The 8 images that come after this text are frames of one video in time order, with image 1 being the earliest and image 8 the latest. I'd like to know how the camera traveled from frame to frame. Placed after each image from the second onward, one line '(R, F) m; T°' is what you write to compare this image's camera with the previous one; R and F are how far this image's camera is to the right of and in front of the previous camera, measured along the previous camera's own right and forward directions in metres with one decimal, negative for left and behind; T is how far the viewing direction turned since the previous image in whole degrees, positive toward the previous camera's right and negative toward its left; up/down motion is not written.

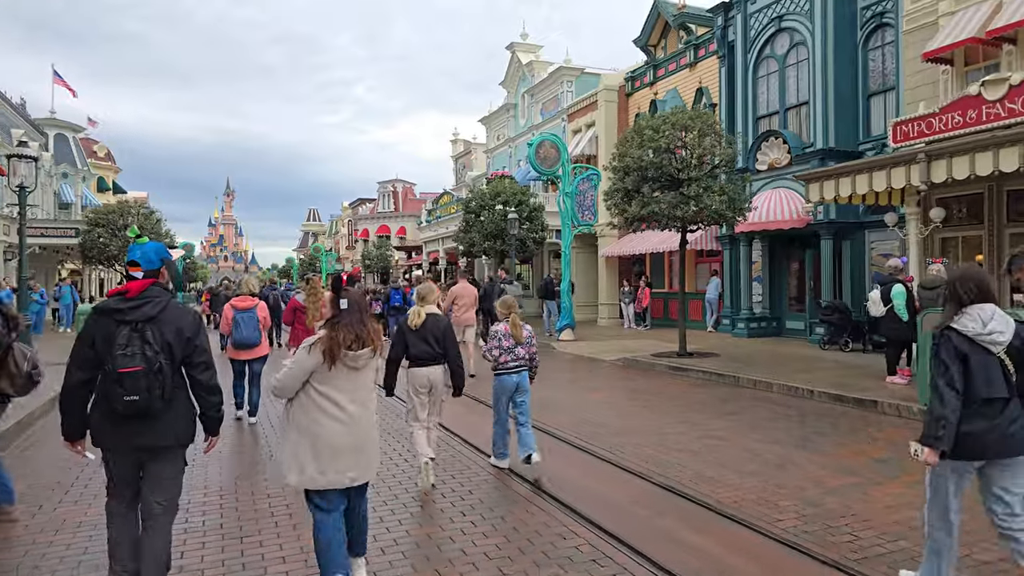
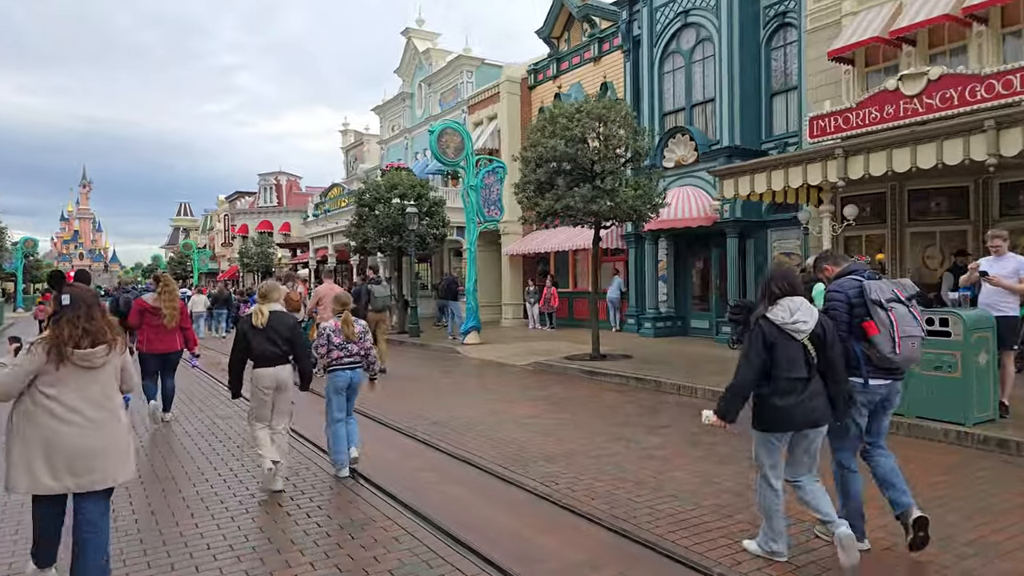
(-0.2, +0.7) m; +8°
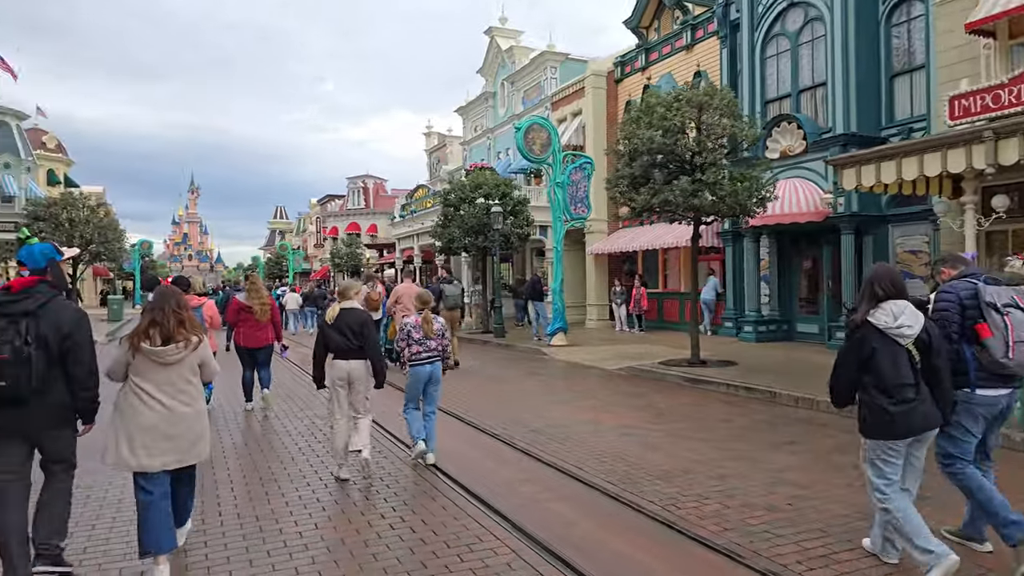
(-0.2, +0.5) m; -6°
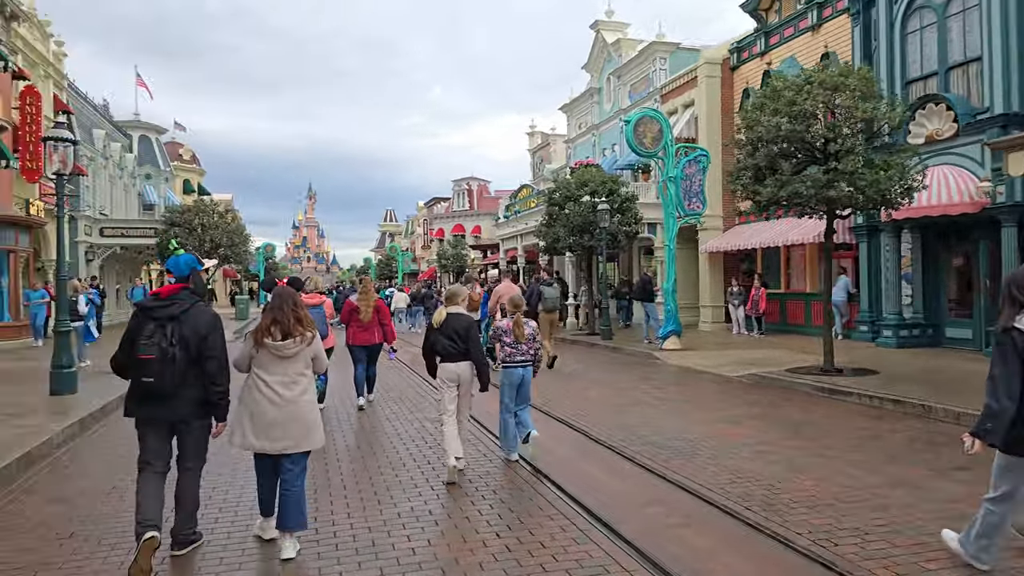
(-0.1, +0.5) m; -8°
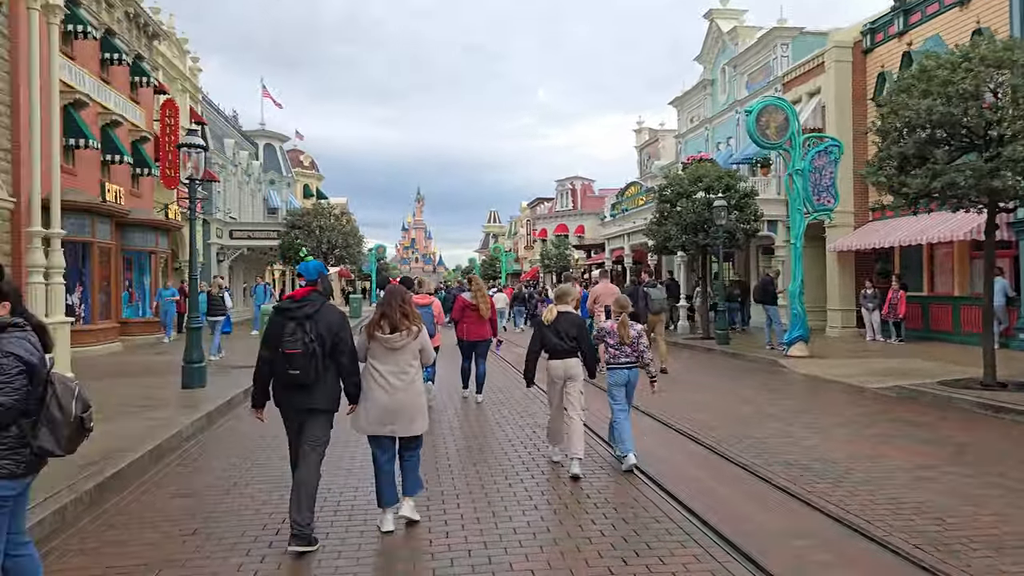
(-0.1, +0.4) m; -8°
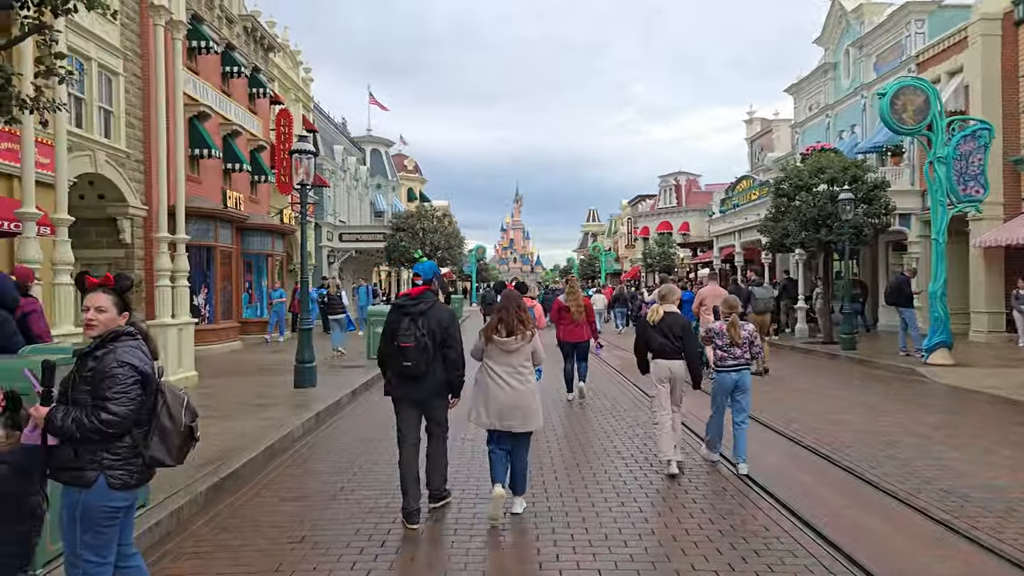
(-0.1, +0.3) m; -8°
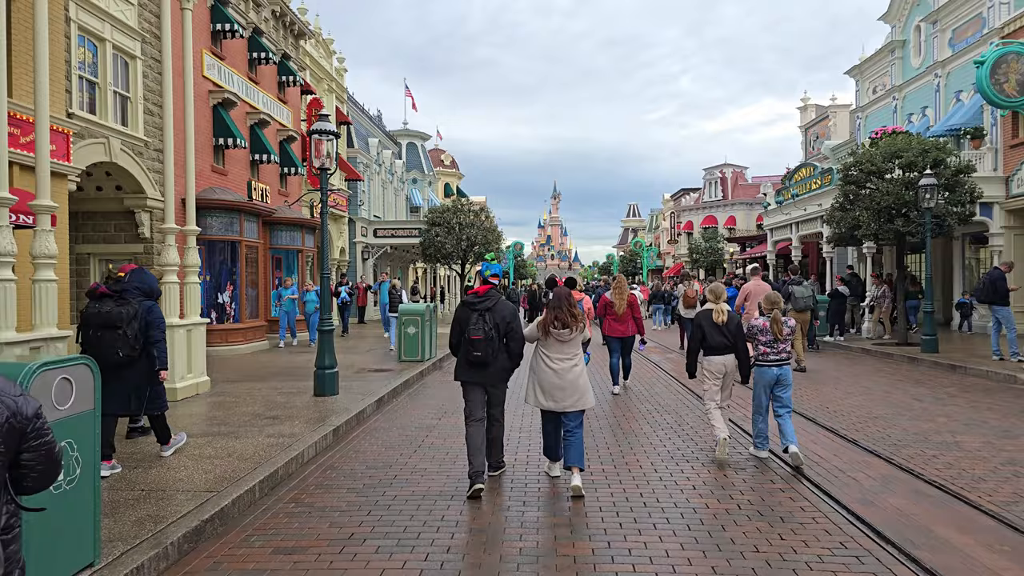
(-0.2, +1.8) m; -3°
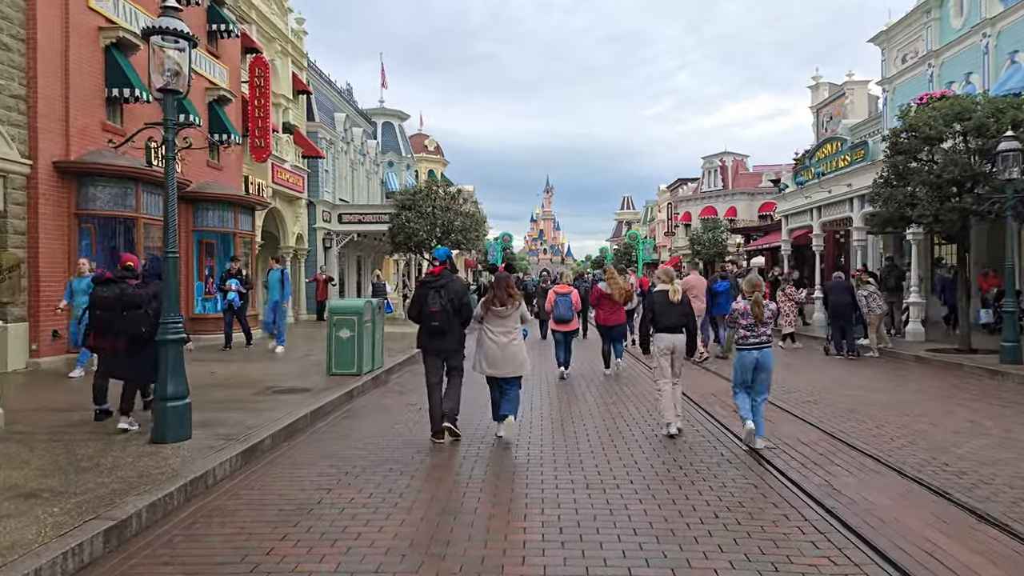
(+0.5, +4.6) m; +1°
